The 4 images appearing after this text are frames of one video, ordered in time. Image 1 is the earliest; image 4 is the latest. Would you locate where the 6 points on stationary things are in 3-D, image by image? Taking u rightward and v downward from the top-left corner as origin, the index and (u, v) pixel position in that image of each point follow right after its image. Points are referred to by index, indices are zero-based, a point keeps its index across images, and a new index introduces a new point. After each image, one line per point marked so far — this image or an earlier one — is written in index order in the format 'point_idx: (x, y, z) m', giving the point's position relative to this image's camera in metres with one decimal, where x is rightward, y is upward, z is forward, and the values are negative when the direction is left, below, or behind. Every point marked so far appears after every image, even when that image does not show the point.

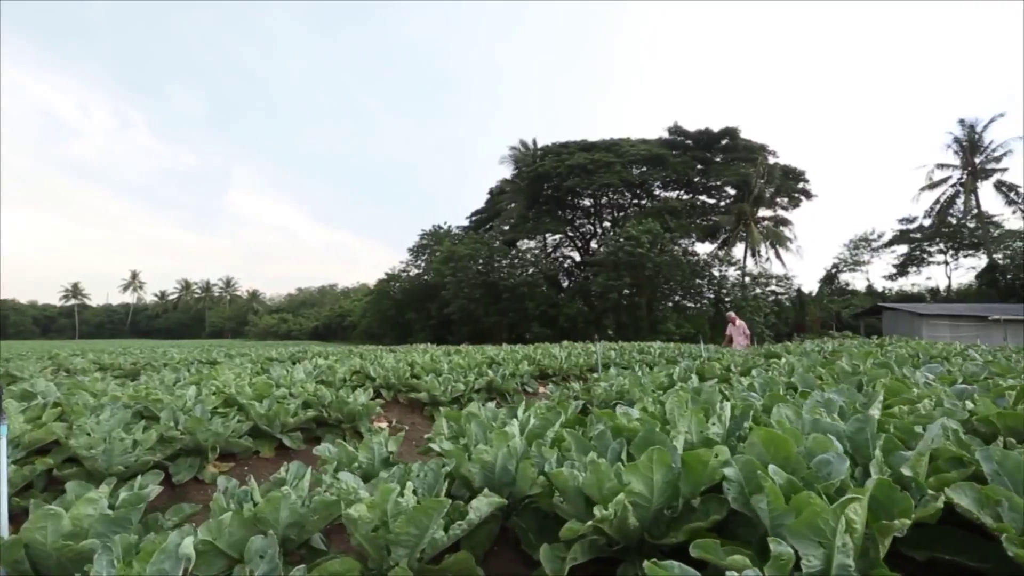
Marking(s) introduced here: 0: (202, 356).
0: (-4.9, -1.1, +10.2) m
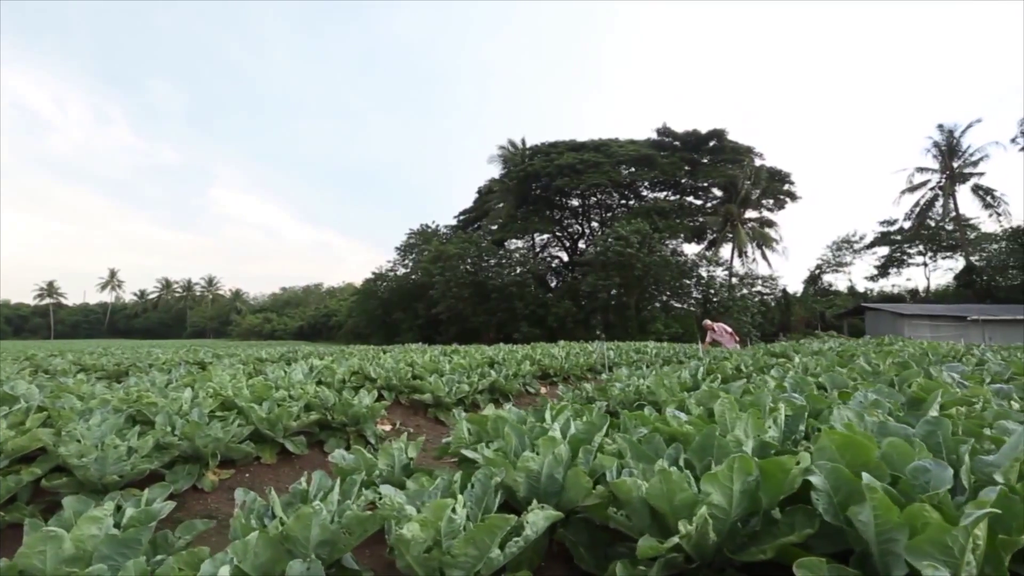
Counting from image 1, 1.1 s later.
0: (-5.0, -1.1, +9.8) m
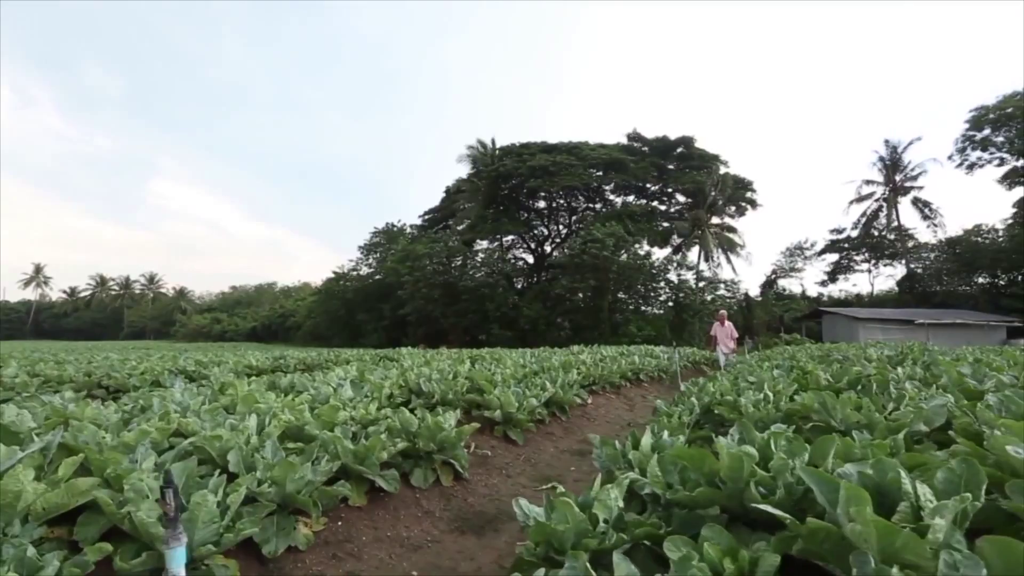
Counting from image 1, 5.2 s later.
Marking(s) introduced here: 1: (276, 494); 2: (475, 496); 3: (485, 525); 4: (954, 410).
0: (-4.7, -1.0, +8.7) m
1: (-1.0, -0.8, +2.6) m
2: (-0.2, -1.2, +3.8) m
3: (-0.1, -1.3, +3.4) m
4: (+2.1, -0.6, +3.1) m
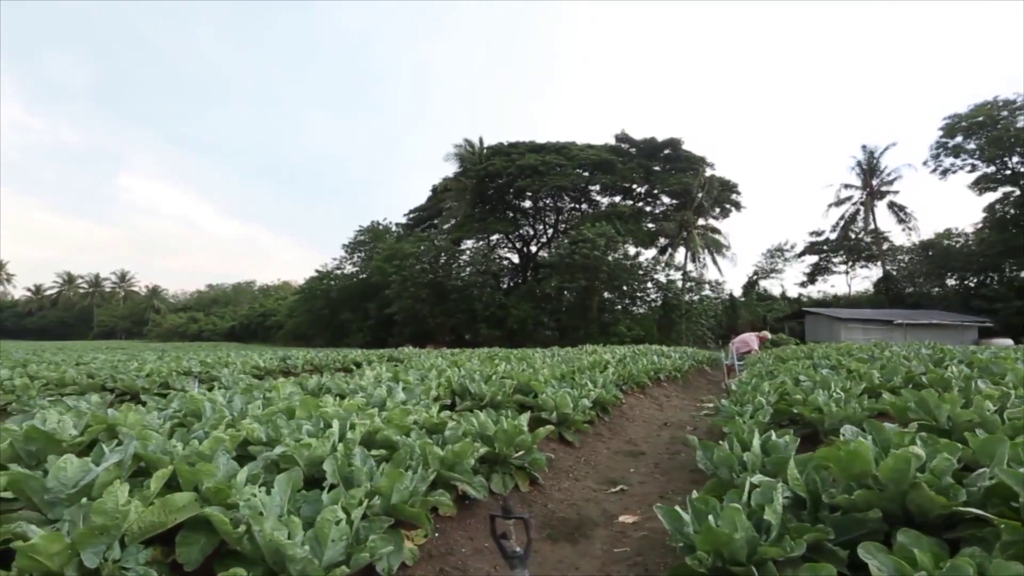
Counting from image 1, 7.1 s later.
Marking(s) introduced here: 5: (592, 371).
0: (-4.5, -1.0, +8.3) m
1: (-0.5, -0.8, +2.3) m
2: (+0.2, -1.2, +3.5) m
3: (+0.3, -1.2, +3.2) m
4: (+2.6, -0.6, +2.9) m
5: (+0.8, -0.8, +6.3) m
